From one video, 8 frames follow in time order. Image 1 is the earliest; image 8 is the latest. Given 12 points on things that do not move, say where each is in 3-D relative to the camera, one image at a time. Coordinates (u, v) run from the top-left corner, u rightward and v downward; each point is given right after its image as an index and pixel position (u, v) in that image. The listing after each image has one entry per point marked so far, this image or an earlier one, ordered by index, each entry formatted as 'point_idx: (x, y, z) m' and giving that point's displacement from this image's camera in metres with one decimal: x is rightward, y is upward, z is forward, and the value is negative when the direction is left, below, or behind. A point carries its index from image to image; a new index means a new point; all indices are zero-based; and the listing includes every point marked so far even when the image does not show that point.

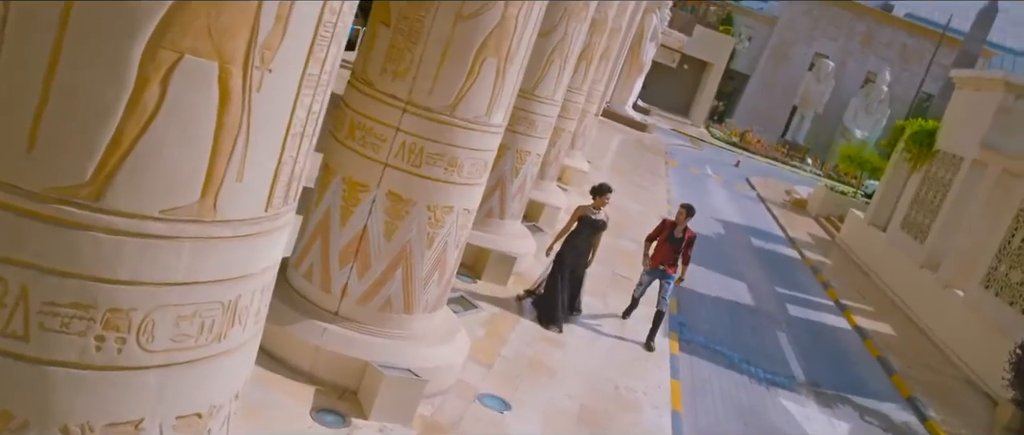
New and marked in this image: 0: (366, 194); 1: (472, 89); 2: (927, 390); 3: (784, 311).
0: (-0.7, +0.1, +4.6) m
1: (-0.2, +0.6, +4.5) m
2: (+3.9, -1.6, +8.8) m
3: (+3.0, -1.0, +10.1) m
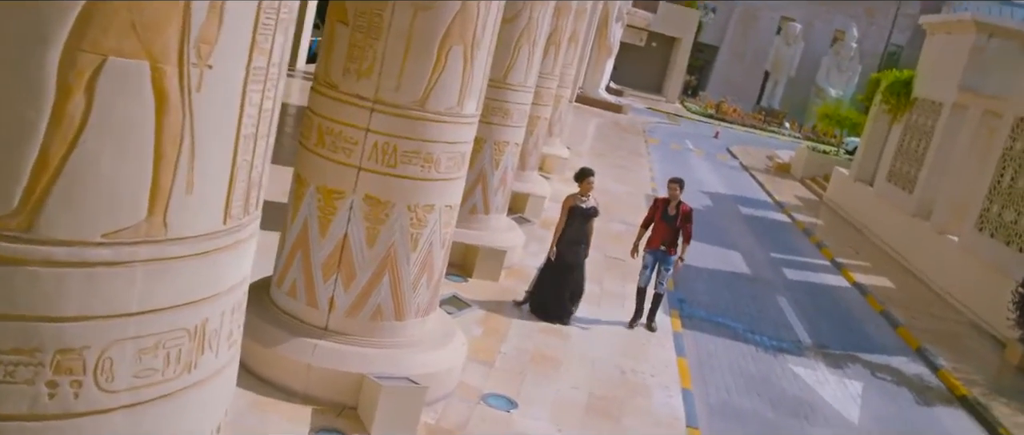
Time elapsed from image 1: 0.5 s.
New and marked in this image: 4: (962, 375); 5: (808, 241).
0: (-0.8, +0.1, +4.4) m
1: (-0.3, +0.6, +4.4) m
2: (+4.0, -1.1, +8.7) m
3: (+2.9, -0.6, +10.0) m
4: (+3.7, -1.3, +7.7) m
5: (+4.1, -0.3, +12.9) m
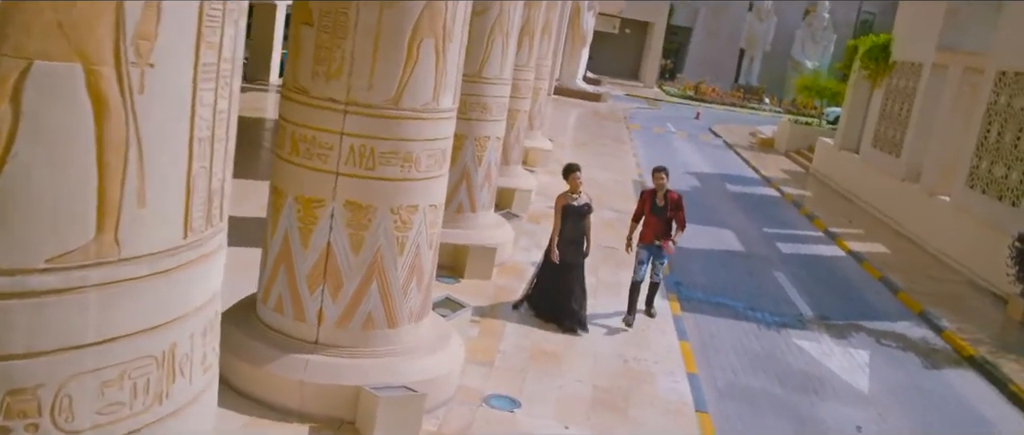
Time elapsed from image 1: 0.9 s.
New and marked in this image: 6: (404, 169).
0: (-0.9, 0.0, +4.3) m
1: (-0.4, +0.6, +4.2) m
2: (+3.9, -0.8, +8.6) m
3: (+2.8, -0.4, +9.9) m
4: (+3.7, -1.0, +7.6) m
5: (+4.0, 0.0, +12.8) m
6: (-0.5, +0.2, +4.3) m
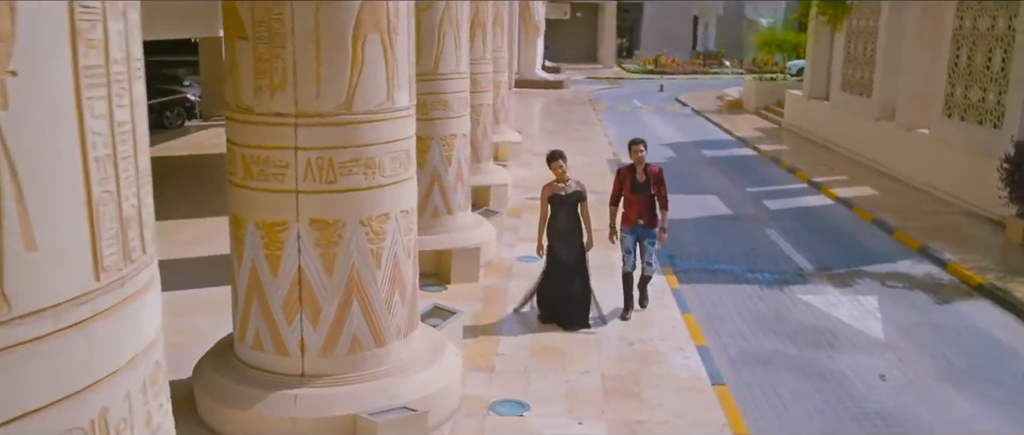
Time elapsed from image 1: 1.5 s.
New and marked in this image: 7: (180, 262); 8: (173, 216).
0: (-1.0, -0.1, +4.0) m
1: (-0.6, +0.6, +3.9) m
2: (+3.8, -0.2, +8.4) m
3: (+2.6, +0.1, +9.7) m
4: (+3.7, -0.4, +7.4) m
5: (+3.7, +0.7, +12.6) m
6: (-0.6, +0.2, +4.0) m
7: (-2.6, -0.3, +7.1) m
8: (-3.4, 0.0, +9.2) m
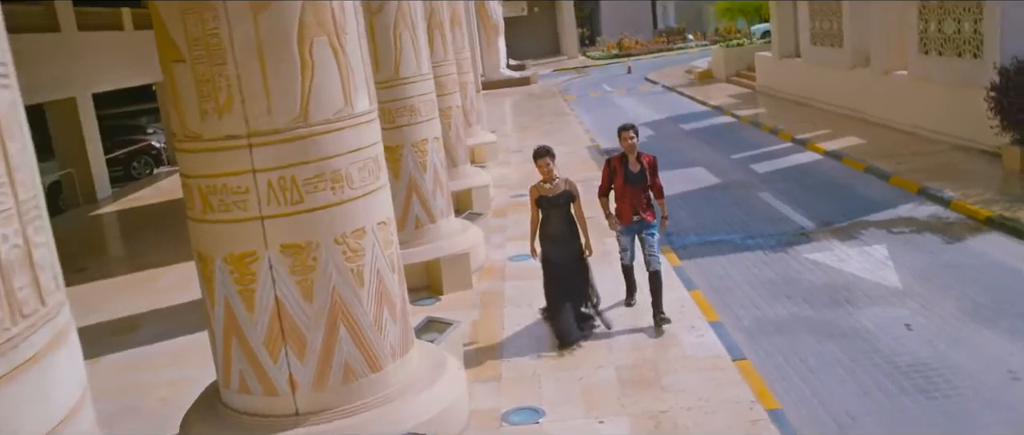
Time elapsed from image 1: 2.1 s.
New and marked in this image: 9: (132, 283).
0: (-1.0, -0.2, +3.7) m
1: (-0.8, +0.5, +3.6) m
2: (+3.7, +0.4, +8.2) m
3: (+2.4, +0.4, +9.4) m
4: (+3.6, +0.1, +7.2) m
5: (+3.3, +1.1, +12.3) m
6: (-0.7, +0.1, +3.7) m
7: (-2.6, -0.7, +6.8) m
8: (-3.5, -0.5, +8.9) m
9: (-3.4, -0.6, +8.2) m
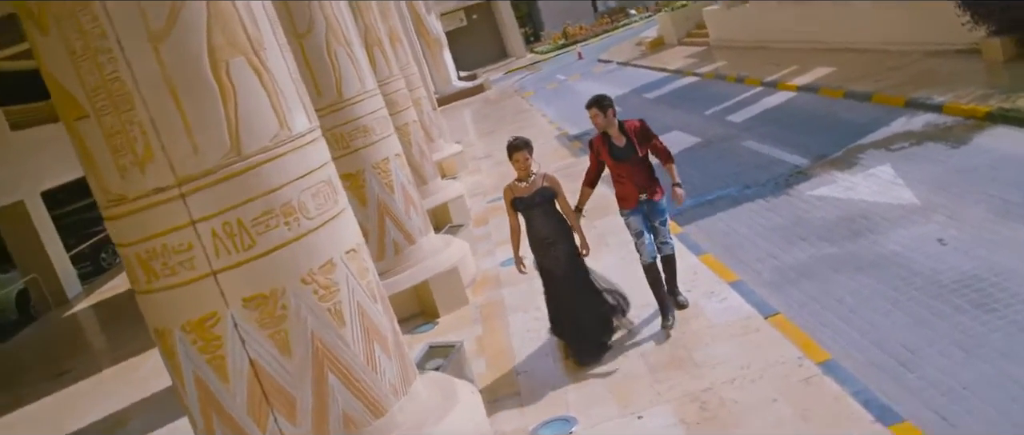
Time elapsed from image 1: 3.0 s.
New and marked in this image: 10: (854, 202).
0: (-1.0, -0.4, +3.2) m
1: (-0.9, +0.4, +3.2) m
2: (+3.4, +1.1, +7.8) m
3: (+2.1, +0.9, +9.0) m
4: (+3.3, +0.9, +6.8) m
5: (+2.8, +1.7, +12.0) m
6: (-0.8, 0.0, +3.2) m
7: (-2.5, -1.3, +6.3) m
8: (-3.5, -1.2, +8.4) m
9: (-3.3, -1.3, +7.7) m
10: (+2.0, +0.1, +5.5) m
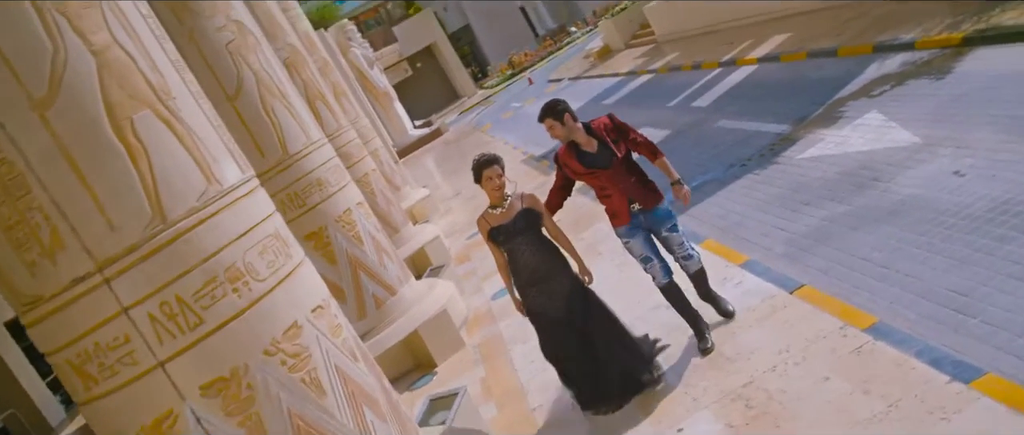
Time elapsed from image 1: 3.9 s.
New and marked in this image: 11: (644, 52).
0: (-1.0, -0.6, +2.7) m
1: (-1.0, +0.1, +2.7) m
2: (+2.9, +1.5, +7.5) m
3: (+1.7, +1.0, +8.7) m
4: (+3.0, +1.3, +6.5) m
5: (+2.2, +1.8, +11.7) m
6: (-0.8, -0.2, +2.8) m
7: (-2.3, -1.9, +5.7) m
8: (-3.3, -2.2, +7.8) m
9: (-3.1, -2.2, +7.1) m
10: (+1.9, +0.3, +5.1) m
11: (+2.3, +2.9, +16.0) m
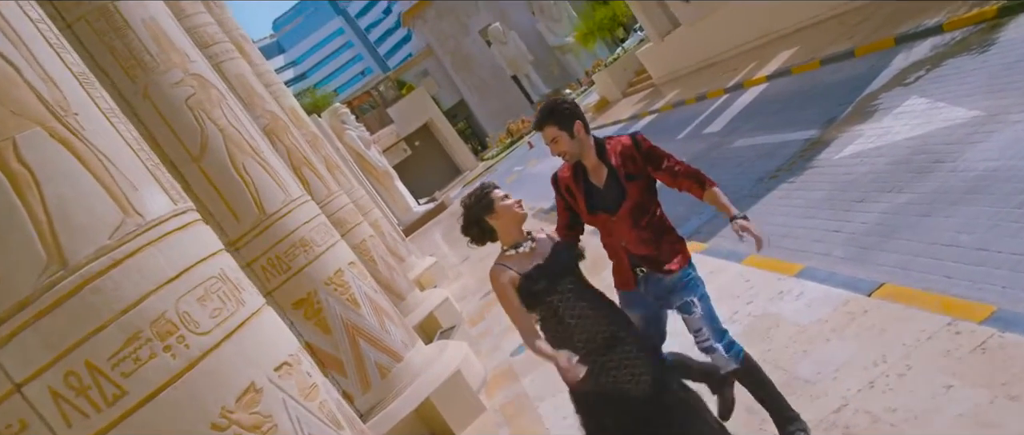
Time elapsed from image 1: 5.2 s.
0: (-0.9, -0.7, +2.1) m
1: (-1.0, 0.0, +2.1) m
2: (+2.8, +1.4, +6.9) m
3: (+1.7, +0.7, +8.1) m
4: (+2.9, +1.3, +5.9) m
5: (+2.1, +1.4, +11.1) m
6: (-0.8, -0.3, +2.1) m
7: (-2.0, -2.4, +5.0) m
8: (-2.9, -2.9, +7.0) m
9: (-2.8, -2.8, +6.3) m
10: (+1.9, +0.4, +4.5) m
11: (+2.2, +2.0, +15.6) m
